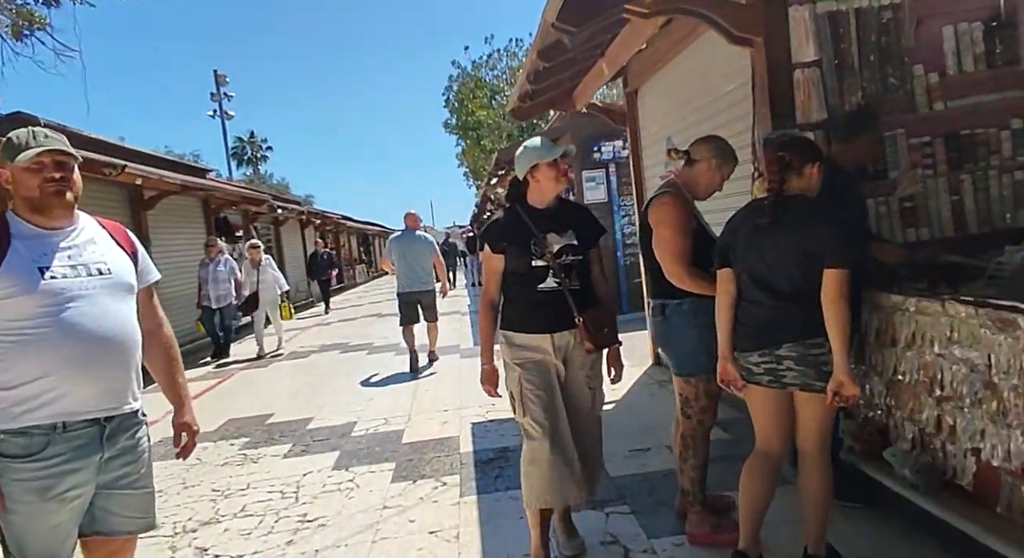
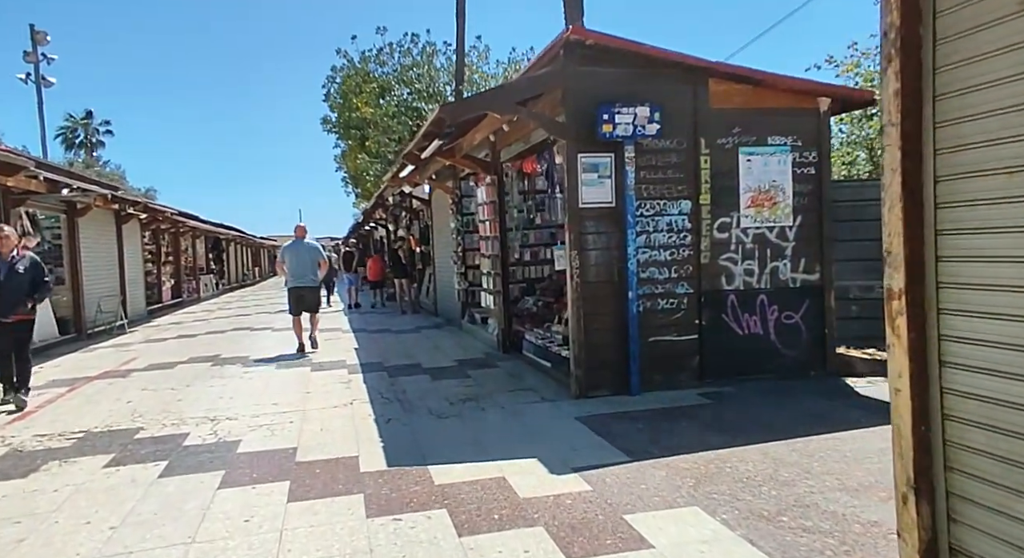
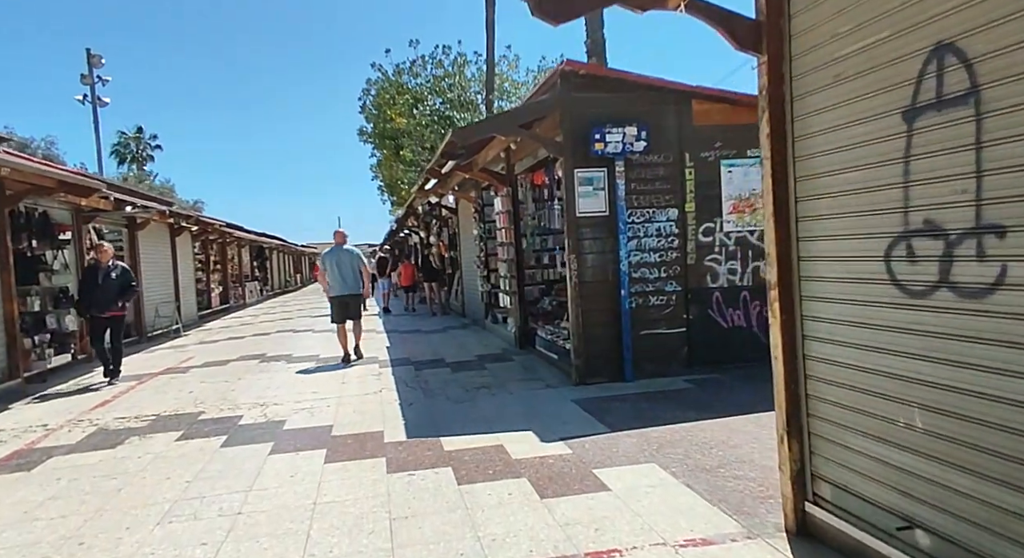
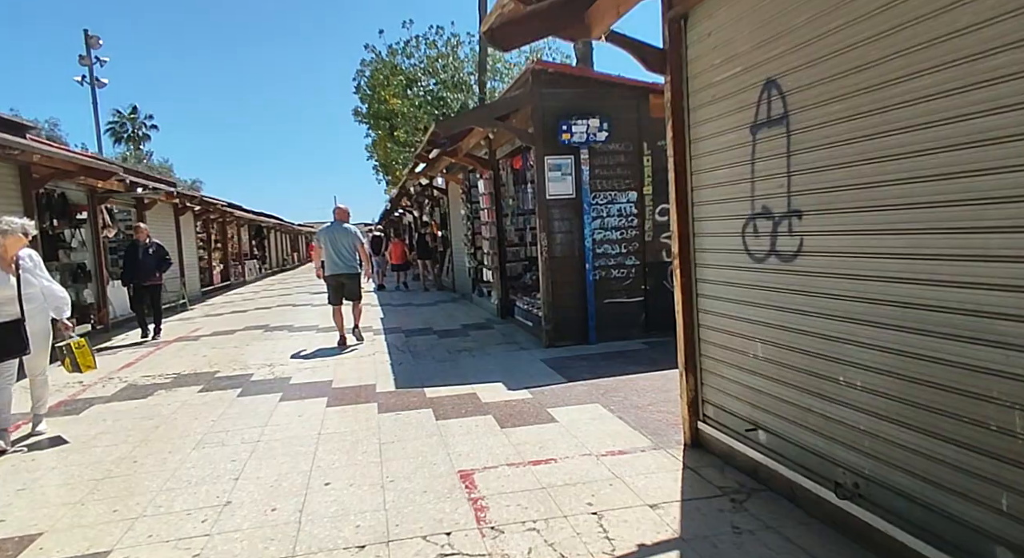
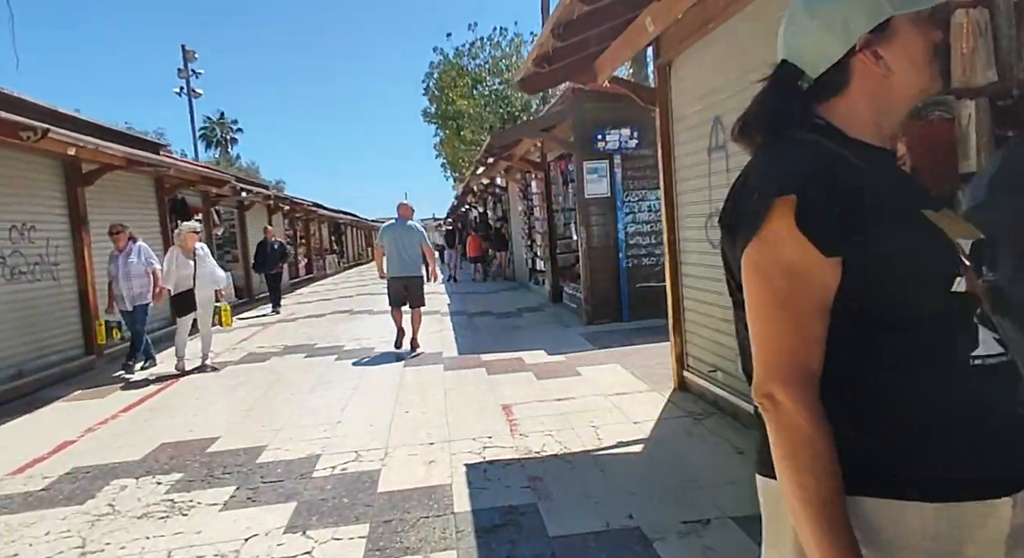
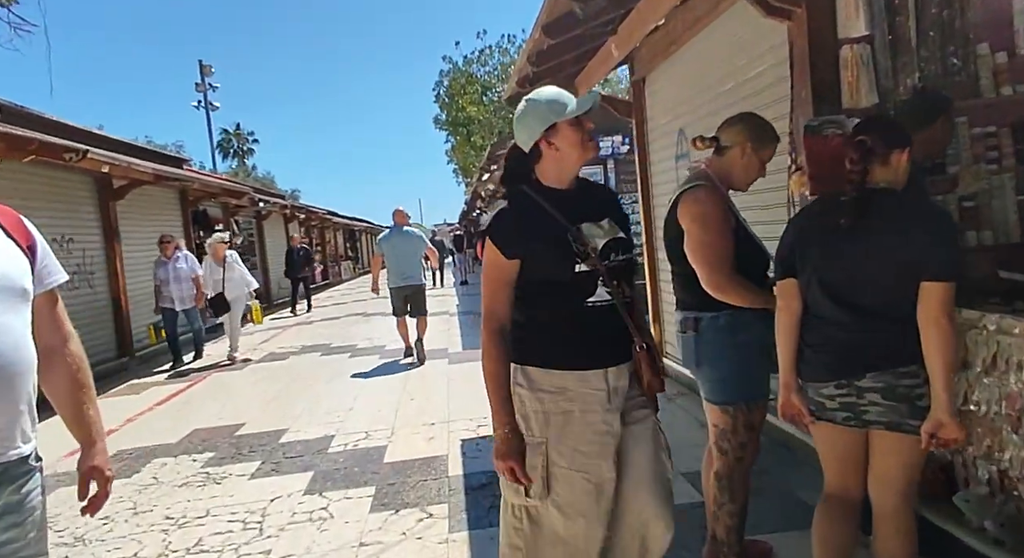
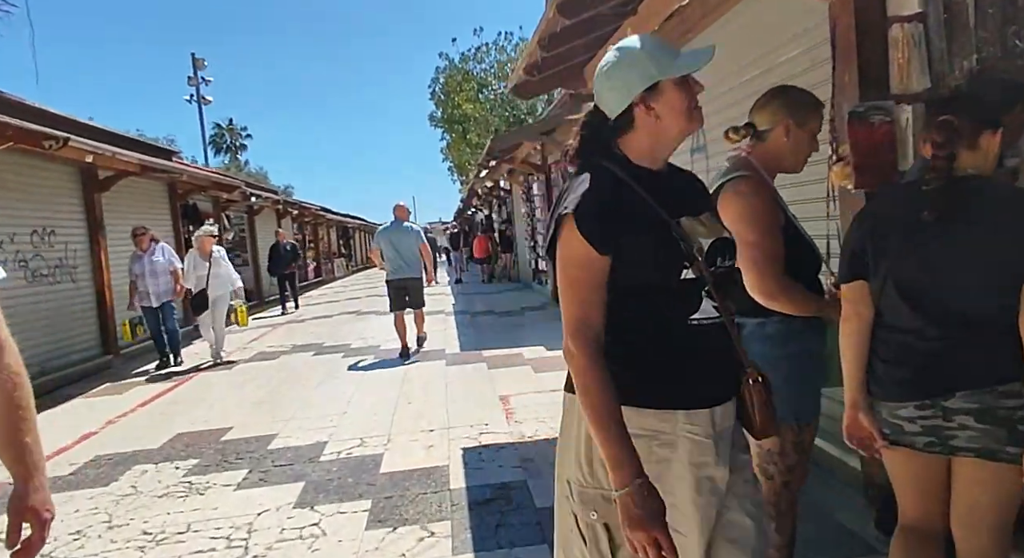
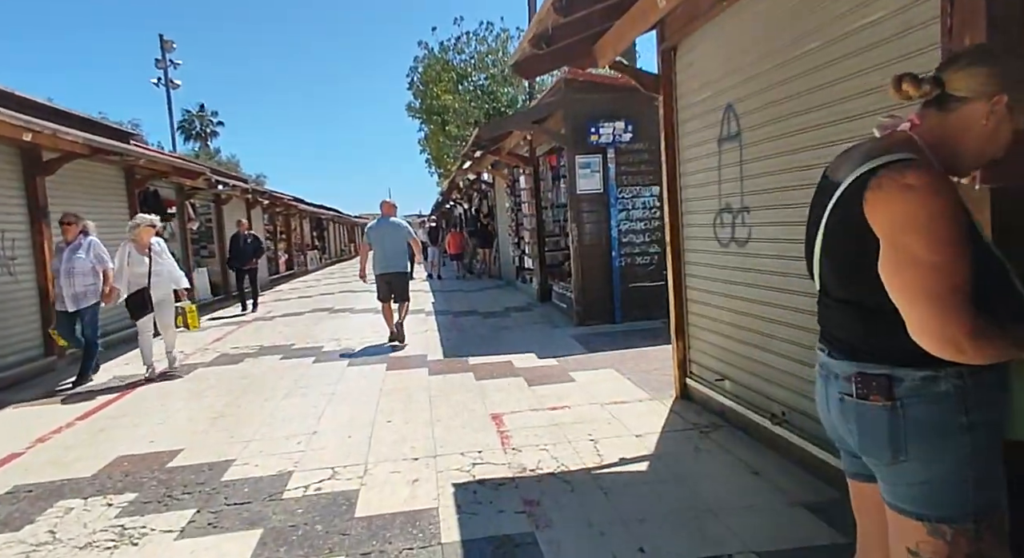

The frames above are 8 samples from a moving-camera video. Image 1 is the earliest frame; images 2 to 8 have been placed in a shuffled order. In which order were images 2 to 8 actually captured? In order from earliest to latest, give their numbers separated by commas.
6, 7, 5, 8, 4, 3, 2
